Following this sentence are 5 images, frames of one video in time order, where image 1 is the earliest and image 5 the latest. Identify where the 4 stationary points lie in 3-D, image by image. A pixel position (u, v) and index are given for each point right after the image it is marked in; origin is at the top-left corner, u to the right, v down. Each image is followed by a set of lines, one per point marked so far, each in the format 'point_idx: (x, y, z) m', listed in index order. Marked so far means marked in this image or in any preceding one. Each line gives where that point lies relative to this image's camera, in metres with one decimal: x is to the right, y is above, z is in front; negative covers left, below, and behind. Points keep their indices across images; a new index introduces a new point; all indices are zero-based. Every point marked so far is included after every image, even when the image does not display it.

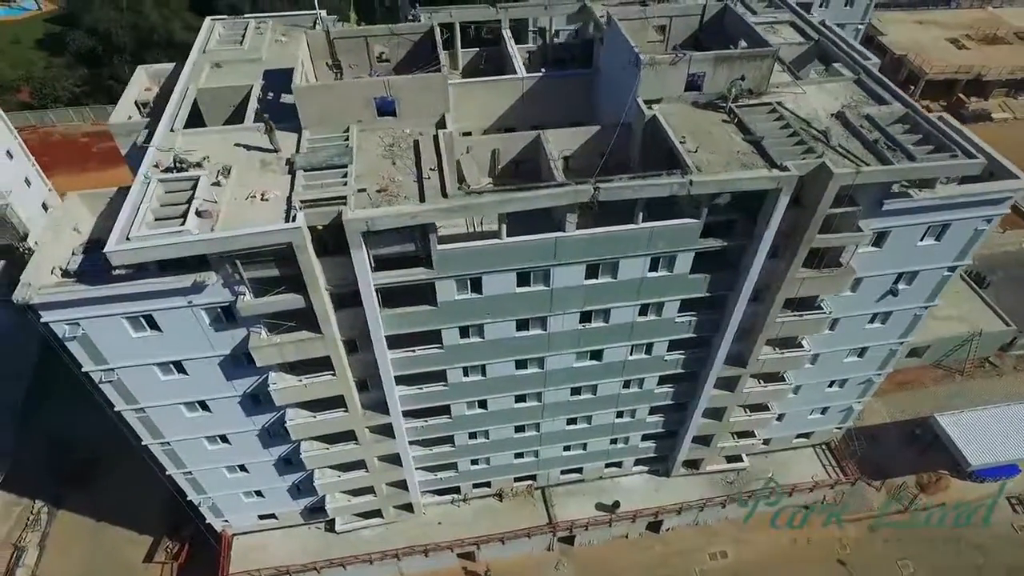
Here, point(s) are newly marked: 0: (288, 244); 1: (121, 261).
0: (-6.8, +1.3, +18.8) m
1: (-11.3, +0.8, +17.9) m
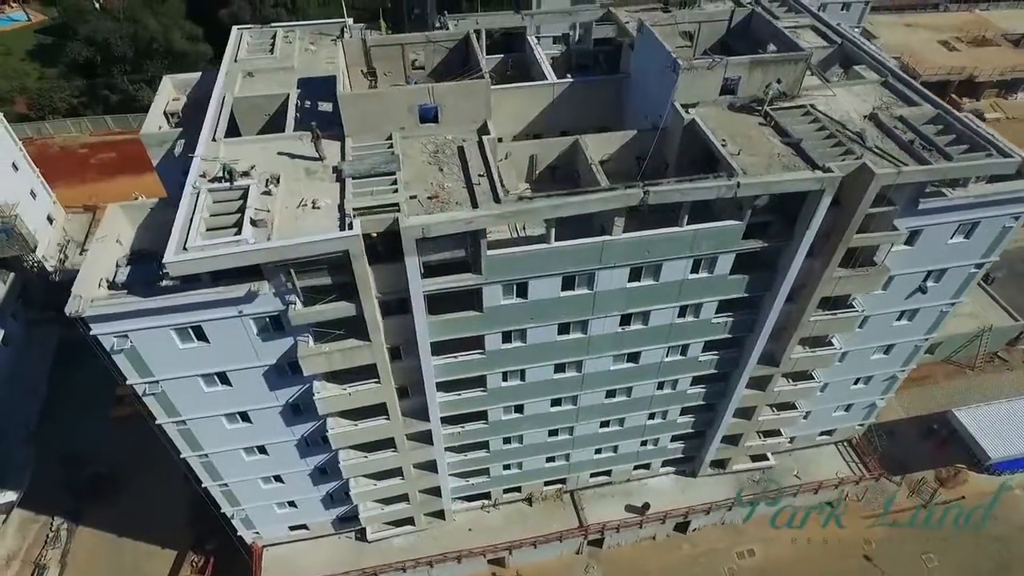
0: (-5.1, +1.1, +18.8) m
1: (-9.6, +0.5, +17.8) m
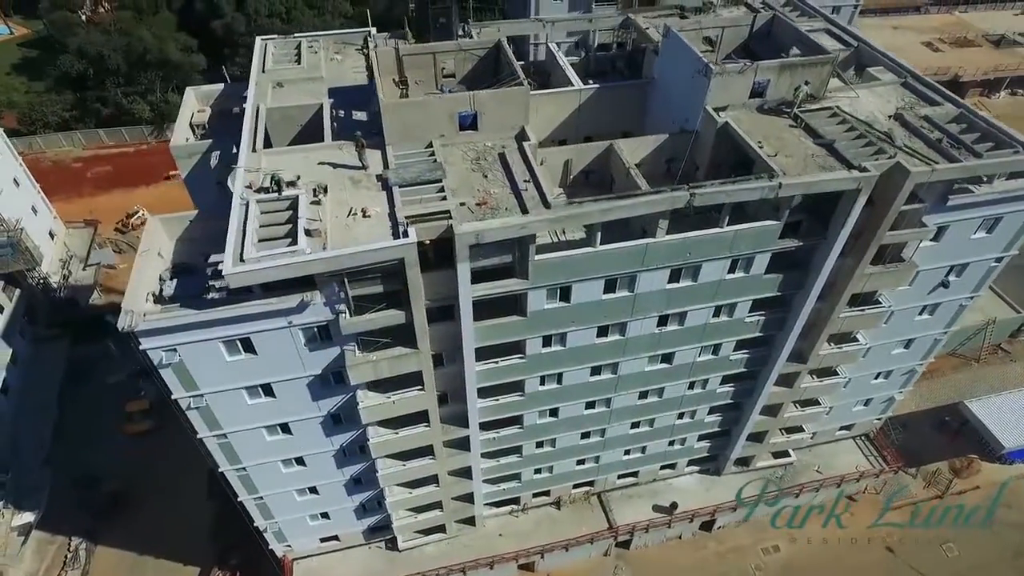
0: (-3.4, +0.9, +18.9) m
1: (-7.9, +0.1, +17.7) m
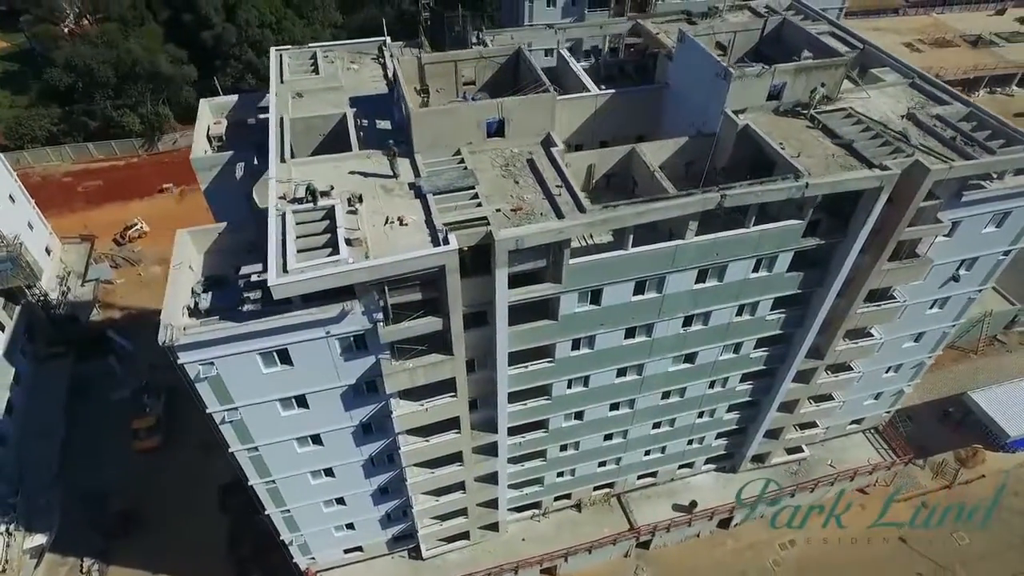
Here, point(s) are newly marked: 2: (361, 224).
0: (-2.2, +0.6, +19.0) m
1: (-6.6, -0.2, +17.7) m
2: (-4.8, +2.0, +19.8) m
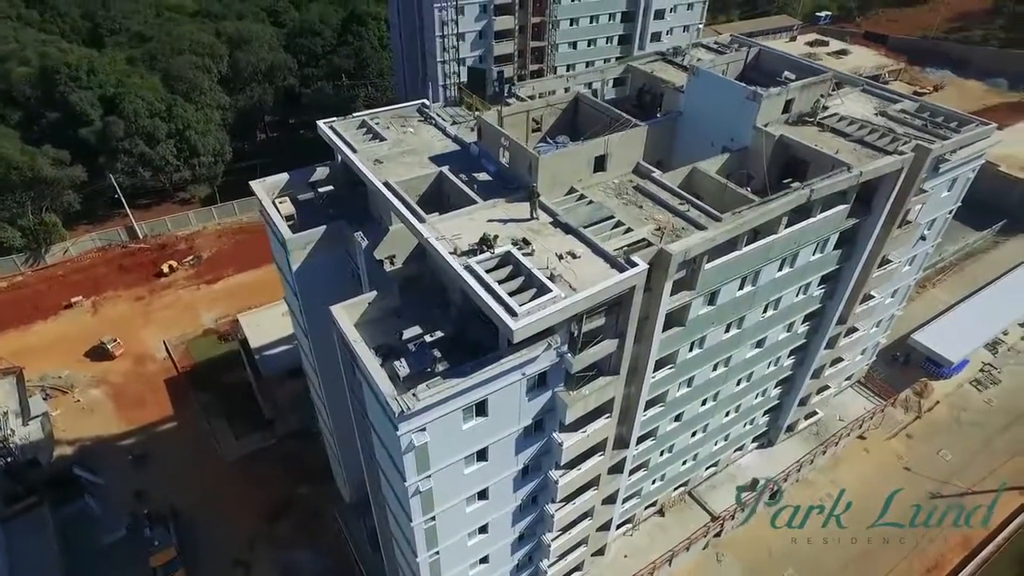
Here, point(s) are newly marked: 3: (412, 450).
0: (+4.0, 0.0, +20.6) m
1: (+0.3, -1.4, +18.2) m
2: (+1.0, +0.8, +20.8) m
3: (-3.2, -5.1, +19.7) m
